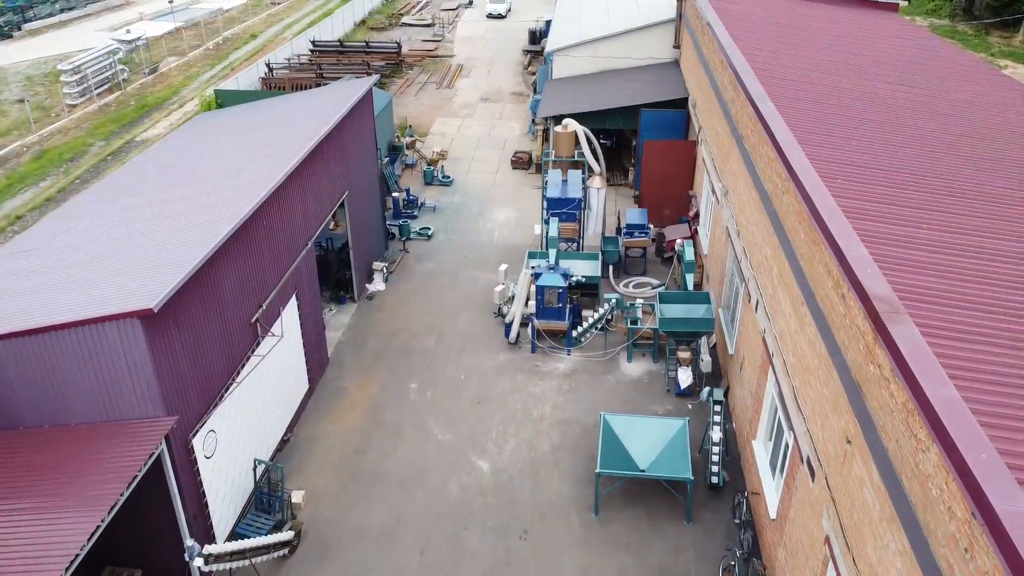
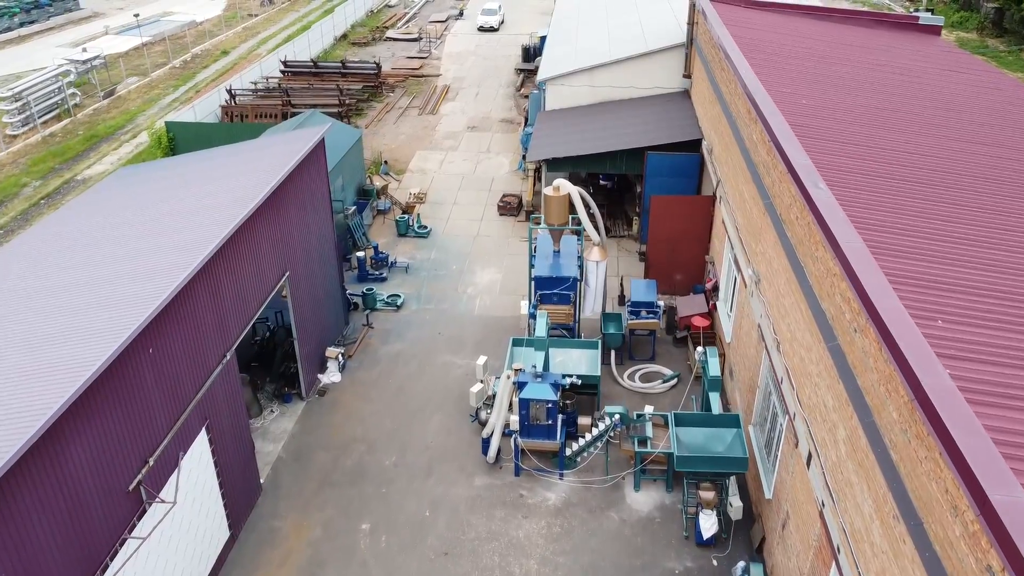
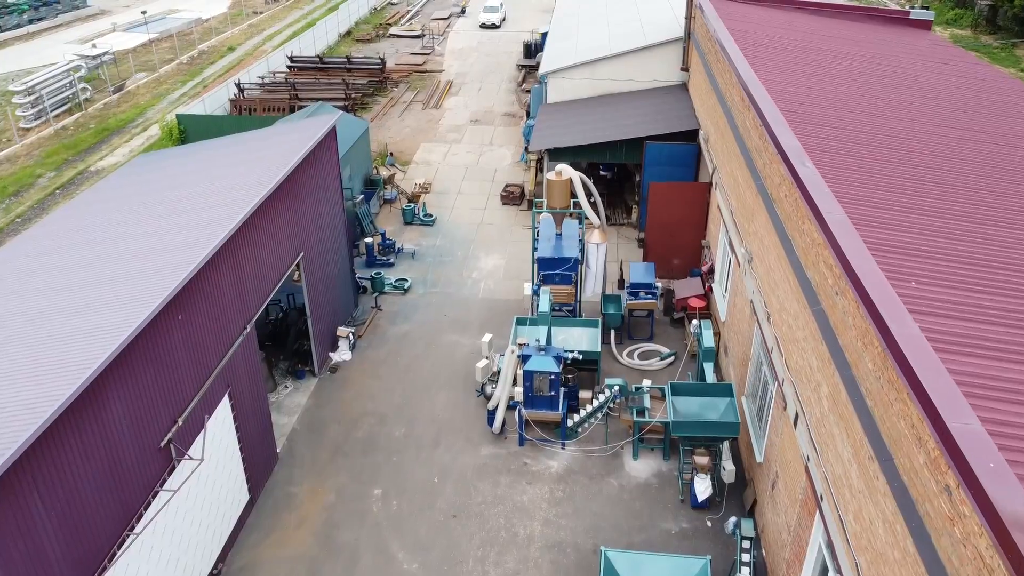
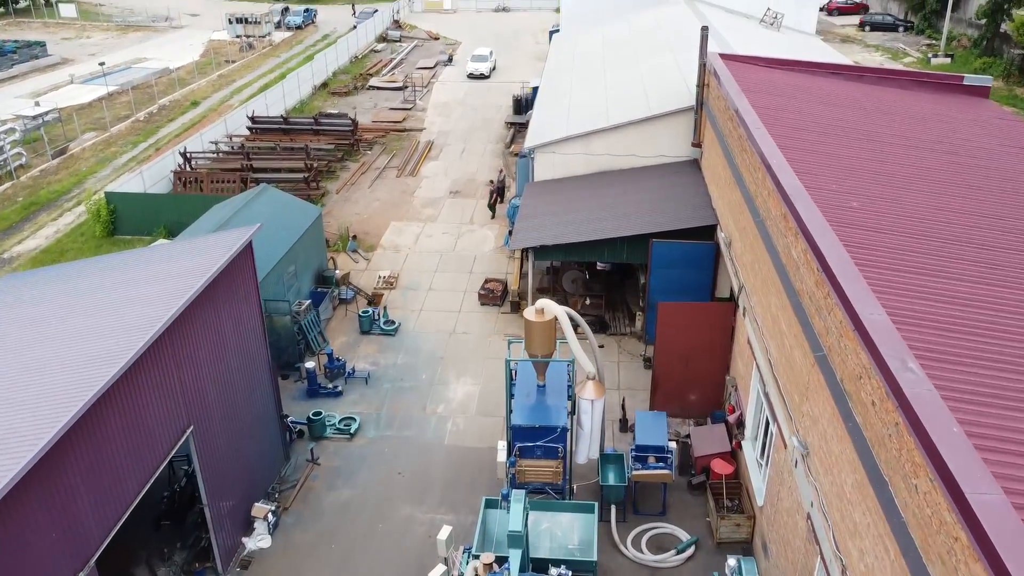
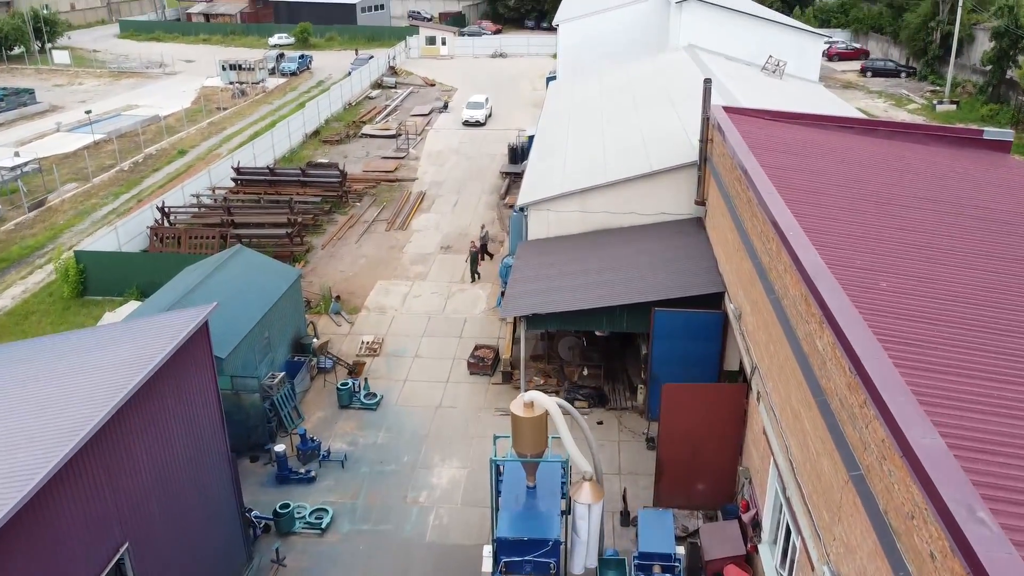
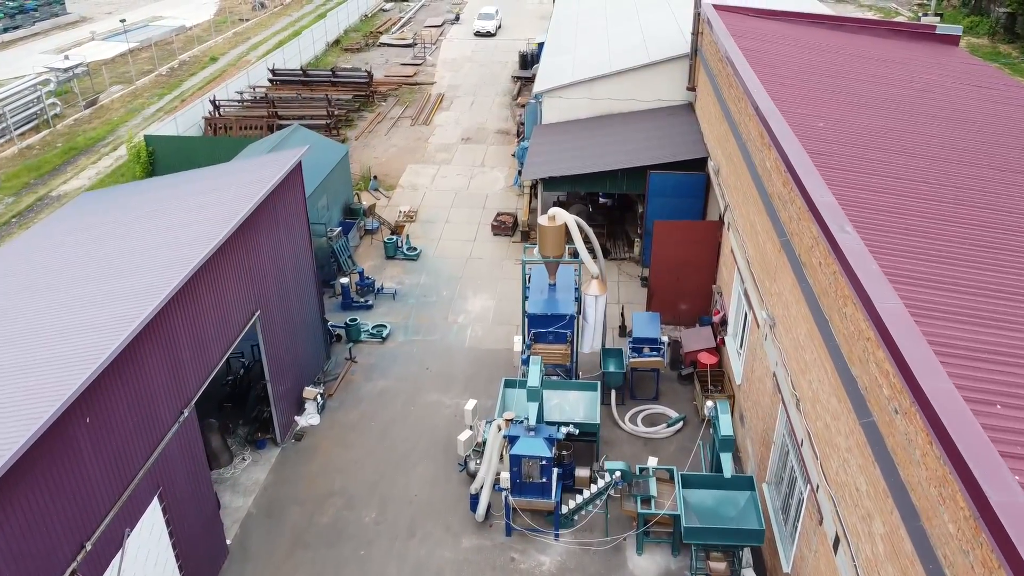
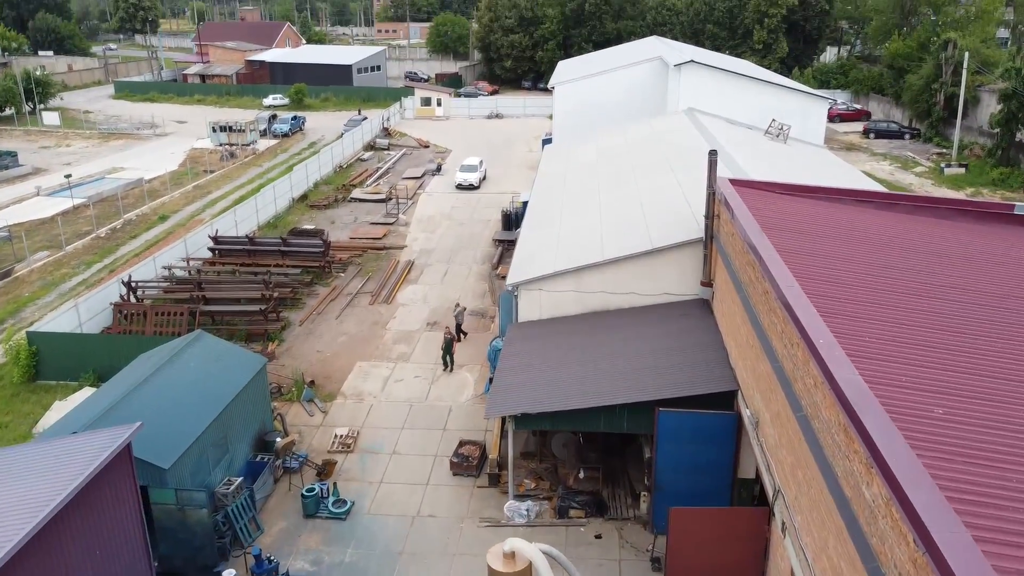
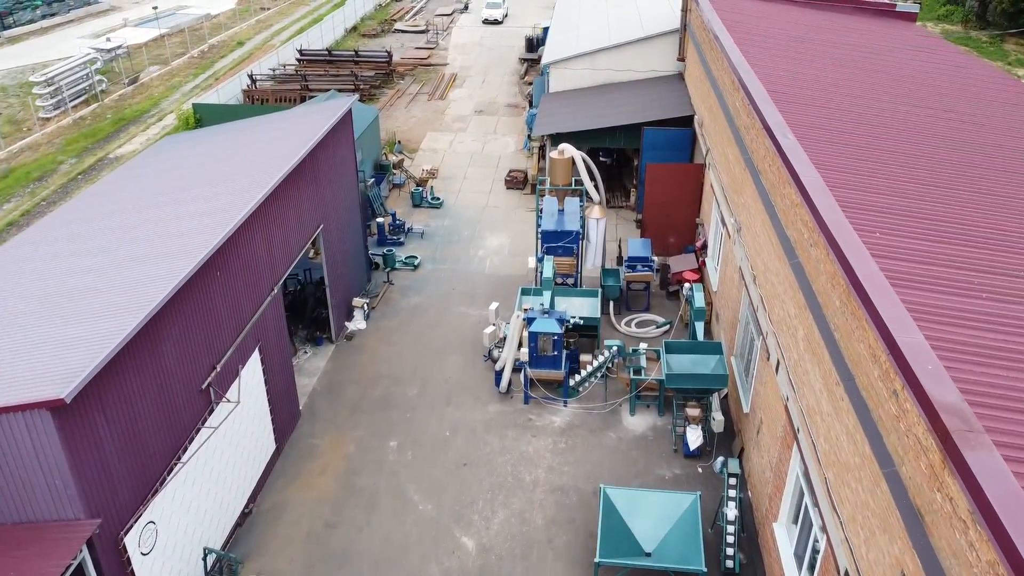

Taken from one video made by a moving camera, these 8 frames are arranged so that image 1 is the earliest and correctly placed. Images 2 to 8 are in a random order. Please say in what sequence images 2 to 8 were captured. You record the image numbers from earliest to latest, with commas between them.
8, 3, 2, 6, 4, 5, 7
